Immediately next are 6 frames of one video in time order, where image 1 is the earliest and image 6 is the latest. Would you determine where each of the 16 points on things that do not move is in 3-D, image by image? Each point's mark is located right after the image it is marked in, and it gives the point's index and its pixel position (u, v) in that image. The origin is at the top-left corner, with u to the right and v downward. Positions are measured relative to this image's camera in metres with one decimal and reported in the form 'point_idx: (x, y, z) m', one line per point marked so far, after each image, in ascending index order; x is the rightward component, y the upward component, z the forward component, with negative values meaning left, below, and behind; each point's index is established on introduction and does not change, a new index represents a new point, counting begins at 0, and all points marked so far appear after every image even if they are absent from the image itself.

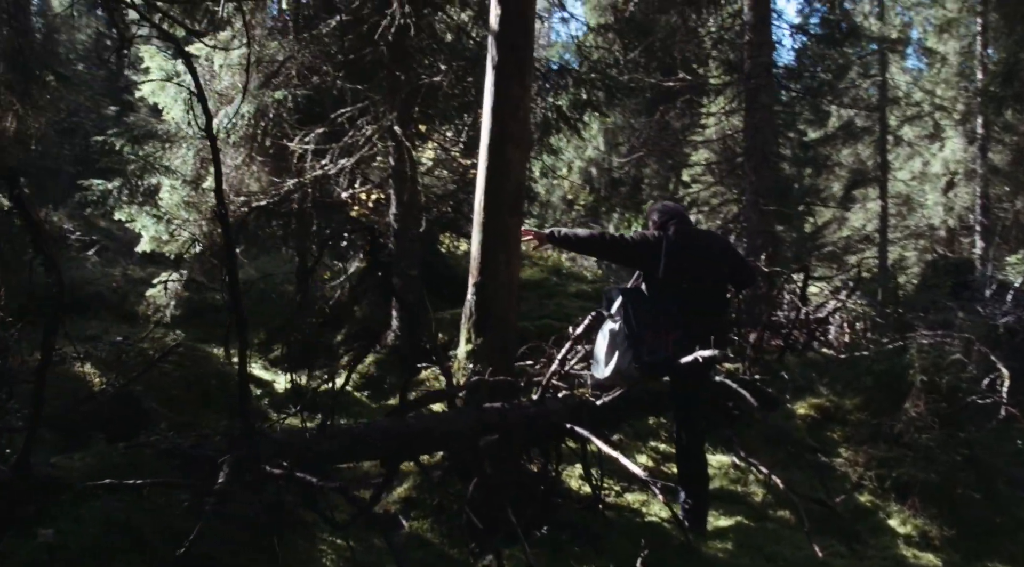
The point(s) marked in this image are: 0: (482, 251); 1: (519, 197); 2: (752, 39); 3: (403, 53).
0: (-0.2, +0.2, +6.4) m
1: (+0.1, +0.6, +6.5) m
2: (+3.5, +3.5, +13.7) m
3: (-1.1, +2.5, +10.1) m
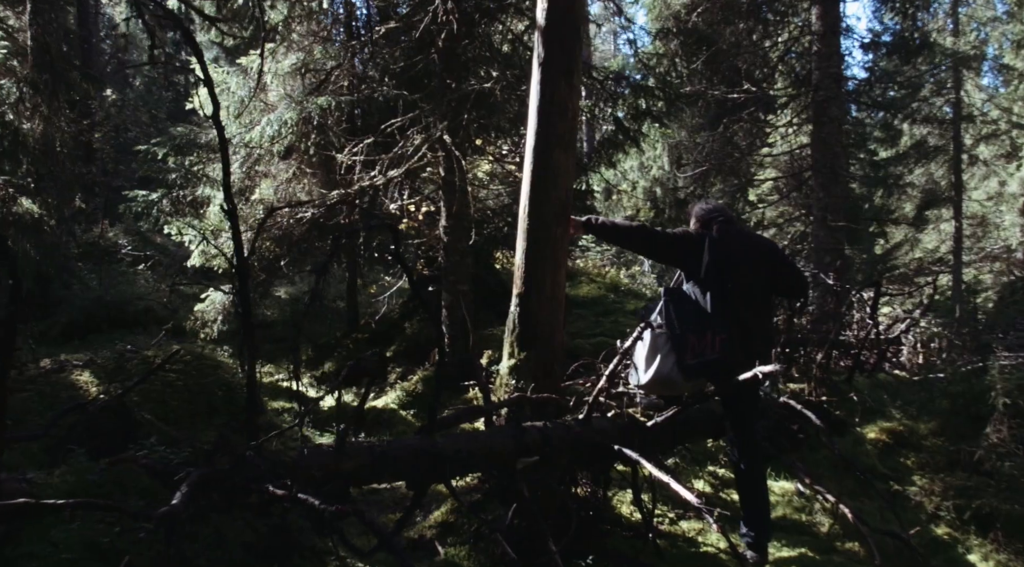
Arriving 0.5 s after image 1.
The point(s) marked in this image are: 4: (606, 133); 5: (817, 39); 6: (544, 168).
0: (+0.1, +0.2, +6.1) m
1: (+0.3, +0.5, +6.1) m
2: (+4.3, +3.2, +13.2) m
3: (-0.6, +2.3, +9.8) m
4: (+1.2, +1.9, +12.1) m
5: (+4.2, +3.3, +13.0) m
6: (+0.2, +0.8, +6.1) m
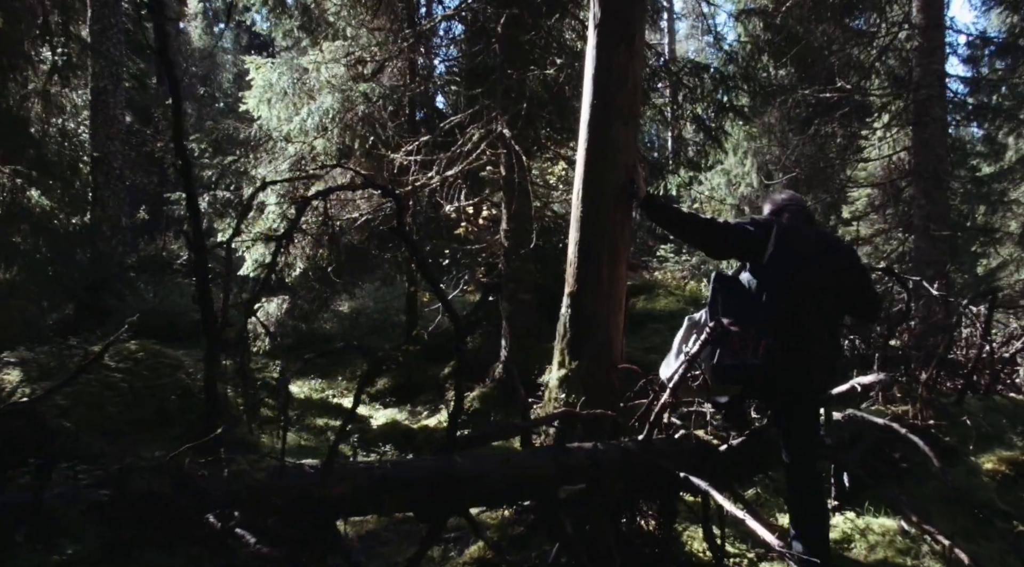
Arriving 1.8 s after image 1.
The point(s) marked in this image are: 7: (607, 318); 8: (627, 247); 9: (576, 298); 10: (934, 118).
0: (+0.4, +0.2, +5.3) m
1: (+0.6, +0.5, +5.3) m
2: (+5.2, +3.0, +12.0) m
3: (0.0, +2.2, +9.1) m
4: (+2.0, +1.8, +11.2) m
5: (+5.1, +3.1, +11.9) m
6: (+0.5, +0.8, +5.3) m
7: (+0.5, -0.2, +5.2) m
8: (+0.6, +0.2, +5.3) m
9: (+0.3, -0.1, +5.3) m
10: (+5.2, +2.0, +11.8) m
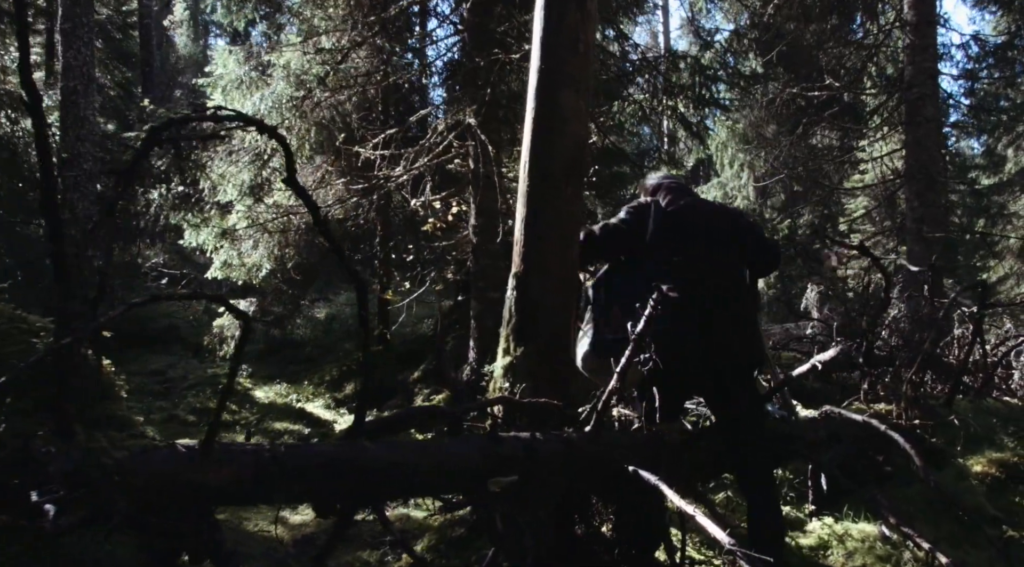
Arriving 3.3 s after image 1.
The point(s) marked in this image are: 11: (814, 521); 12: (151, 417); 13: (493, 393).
0: (+0.1, +0.3, +4.9) m
1: (+0.3, +0.6, +4.9) m
2: (+4.9, +3.0, +11.7) m
3: (-0.2, +2.2, +8.8) m
4: (+1.7, +1.7, +10.8) m
5: (+4.8, +3.1, +11.6) m
6: (+0.2, +0.9, +4.9) m
7: (+0.2, -0.1, +4.8) m
8: (+0.3, +0.3, +4.9) m
9: (0.0, 0.0, +4.9) m
10: (+4.9, +2.0, +11.4) m
11: (+1.9, -1.5, +5.9) m
12: (-3.4, -1.2, +8.9) m
13: (-0.1, -0.6, +4.9) m
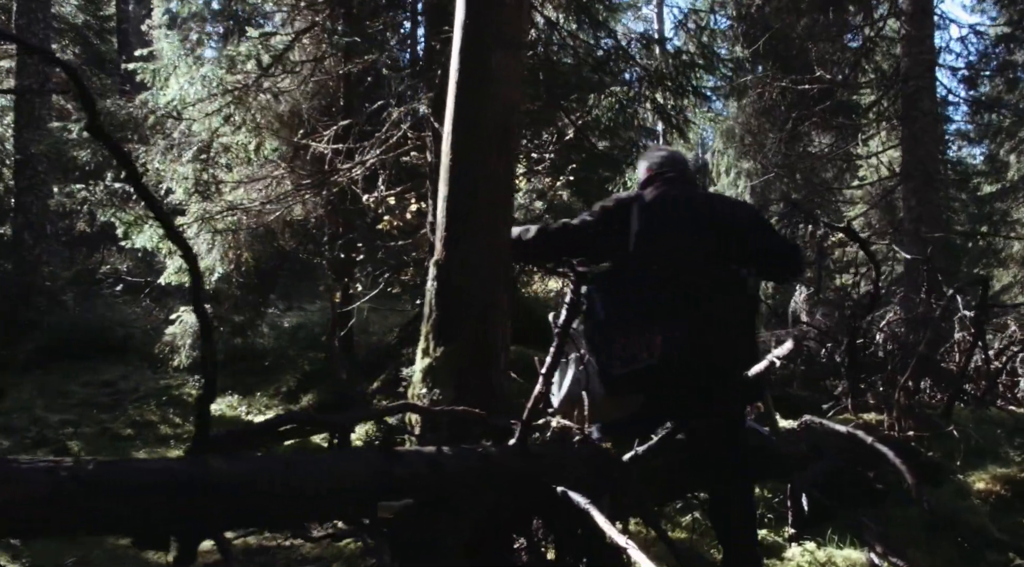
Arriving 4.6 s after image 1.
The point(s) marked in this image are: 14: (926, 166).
0: (-0.3, +0.3, +4.2) m
1: (0.0, +0.7, +4.2) m
2: (+4.6, +2.9, +11.0) m
3: (-0.6, +2.2, +8.1) m
4: (+1.4, +1.7, +10.1) m
5: (+4.5, +3.1, +10.9) m
6: (-0.2, +0.9, +4.2) m
7: (-0.1, 0.0, +4.1) m
8: (0.0, +0.3, +4.2) m
9: (-0.3, +0.1, +4.2) m
10: (+4.6, +2.0, +10.8) m
11: (+1.5, -1.4, +5.2) m
12: (-3.7, -1.3, +8.2) m
13: (-0.4, -0.5, +4.2) m
14: (+4.6, +1.3, +10.8) m
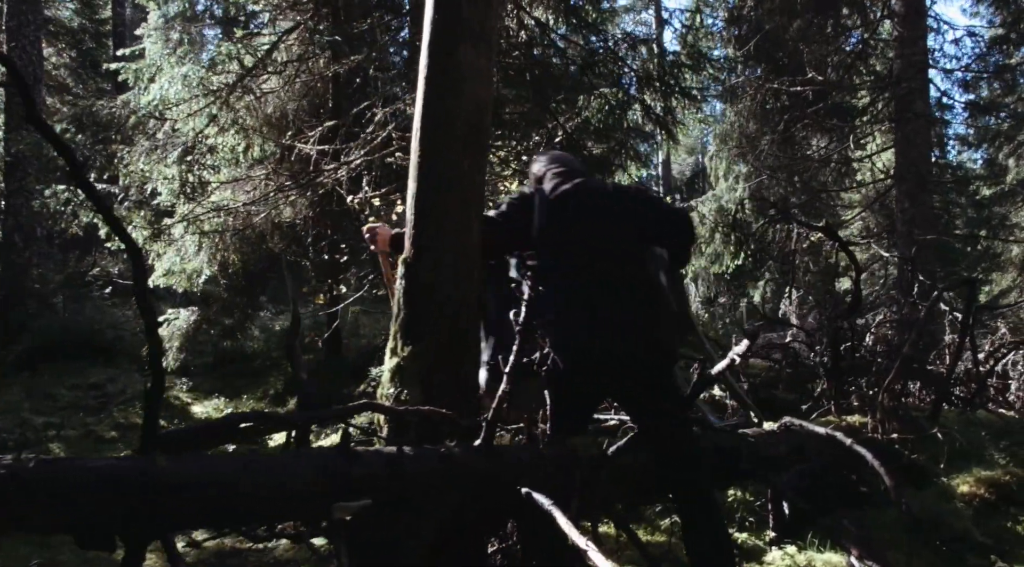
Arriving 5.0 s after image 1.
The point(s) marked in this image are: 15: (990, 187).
0: (-0.4, +0.3, +4.2) m
1: (-0.1, +0.7, +4.2) m
2: (+4.5, +2.9, +11.0) m
3: (-0.7, +2.2, +8.1) m
4: (+1.3, +1.7, +10.1) m
5: (+4.4, +3.0, +10.9) m
6: (-0.3, +0.9, +4.2) m
7: (-0.3, 0.0, +4.1) m
8: (-0.1, +0.4, +4.2) m
9: (-0.4, +0.1, +4.1) m
10: (+4.5, +1.9, +10.7) m
11: (+1.4, -1.4, +5.1) m
12: (-3.8, -1.3, +8.2) m
13: (-0.6, -0.5, +4.2) m
14: (+4.5, +1.3, +10.8) m
15: (+6.9, +1.6, +13.9) m
